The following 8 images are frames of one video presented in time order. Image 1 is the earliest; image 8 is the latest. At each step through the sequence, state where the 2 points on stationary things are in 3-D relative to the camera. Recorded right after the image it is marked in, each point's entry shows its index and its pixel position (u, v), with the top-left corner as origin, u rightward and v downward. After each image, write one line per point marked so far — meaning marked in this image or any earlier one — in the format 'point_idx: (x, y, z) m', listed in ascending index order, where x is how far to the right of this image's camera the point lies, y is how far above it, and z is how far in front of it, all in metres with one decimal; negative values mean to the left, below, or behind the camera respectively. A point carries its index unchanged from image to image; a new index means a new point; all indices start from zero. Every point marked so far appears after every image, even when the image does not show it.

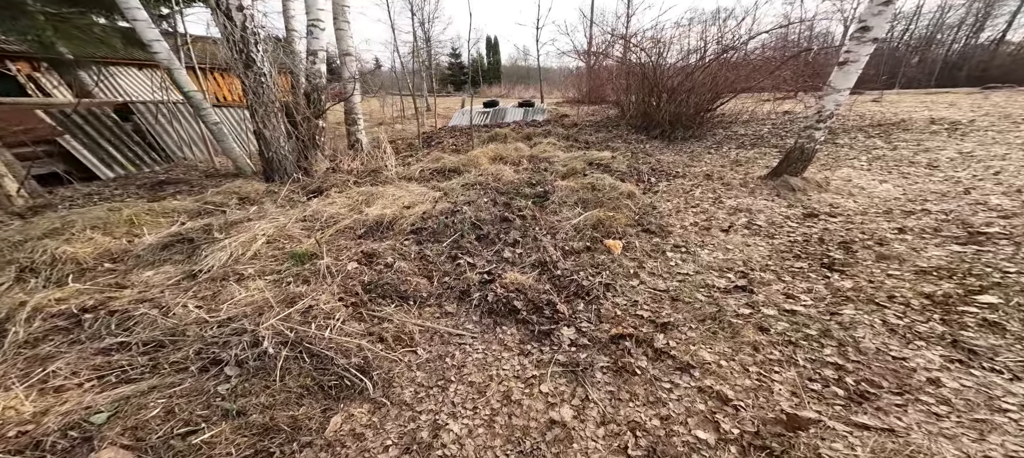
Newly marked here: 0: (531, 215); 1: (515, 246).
0: (+0.2, +0.2, +3.5) m
1: (+0.1, -0.1, +3.0) m
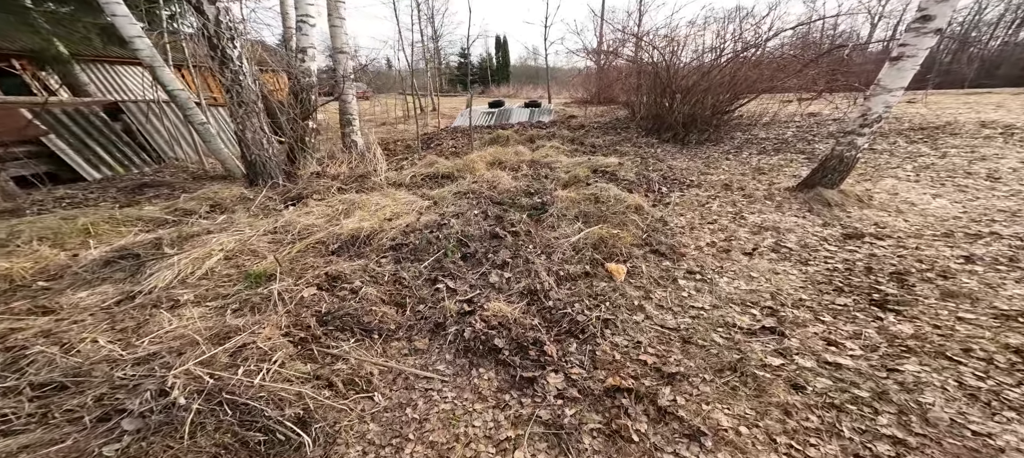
0: (+0.2, 0.0, +3.1) m
1: (0.0, -0.3, +2.6) m
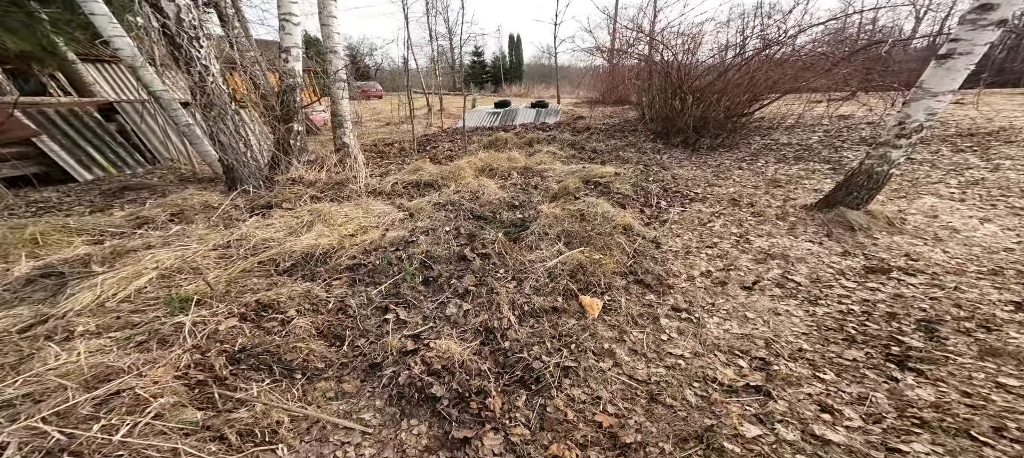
0: (-0.1, -0.2, +2.8) m
1: (-0.2, -0.5, +2.3) m
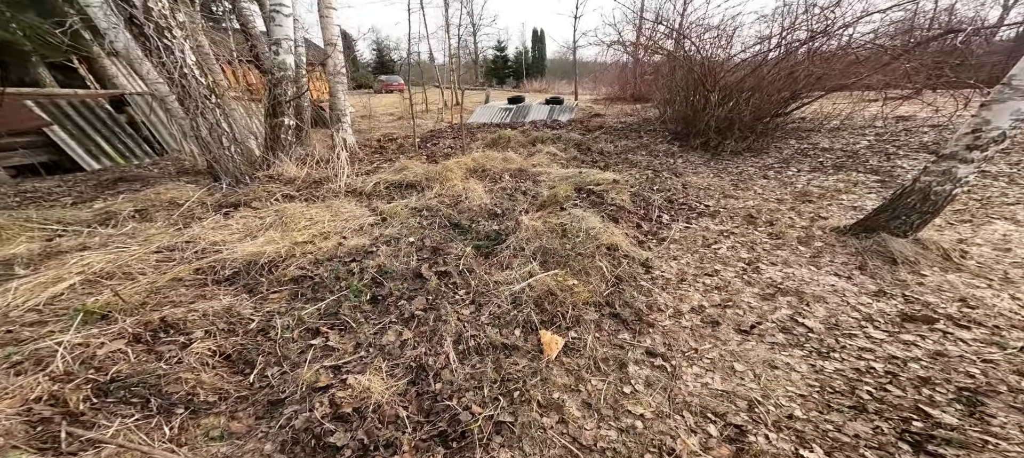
0: (-0.4, -0.3, +2.5) m
1: (-0.6, -0.6, +2.1) m
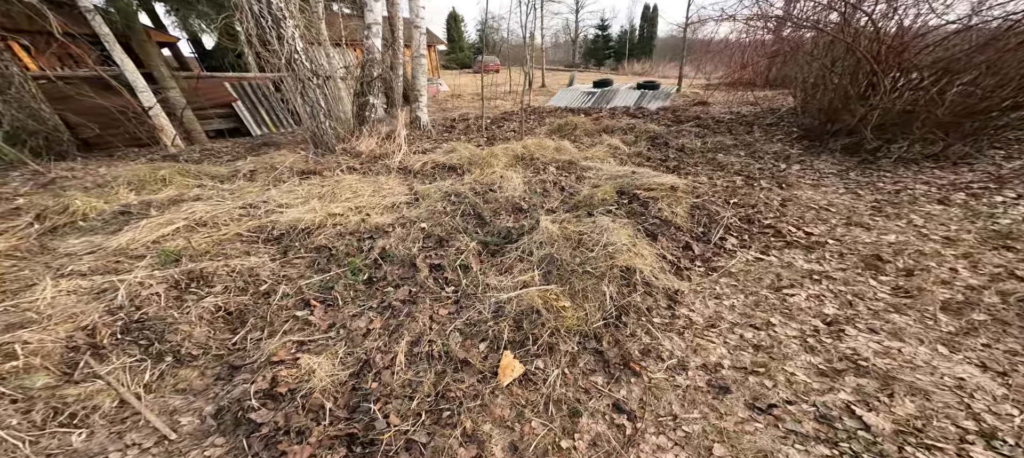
0: (-0.4, -0.2, +2.4) m
1: (-0.8, -0.5, +2.1) m
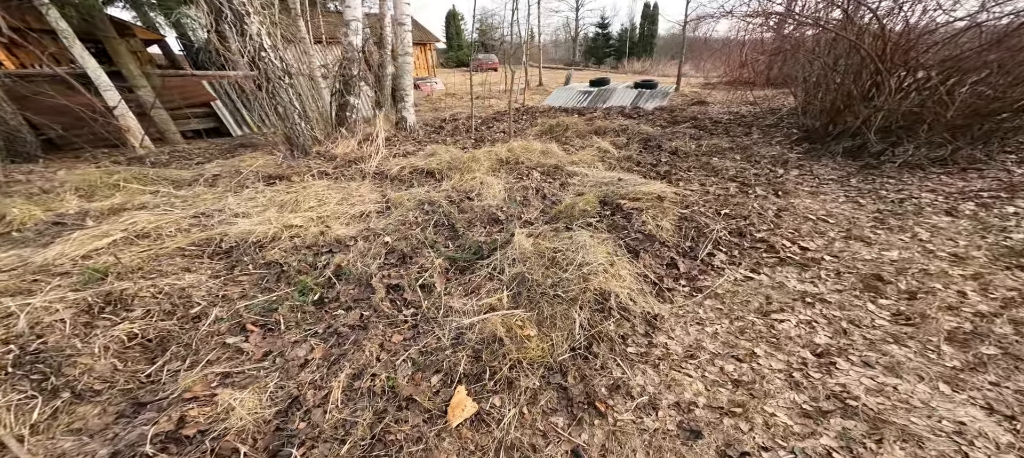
0: (-0.6, -0.3, +2.2) m
1: (-1.0, -0.6, +1.9) m
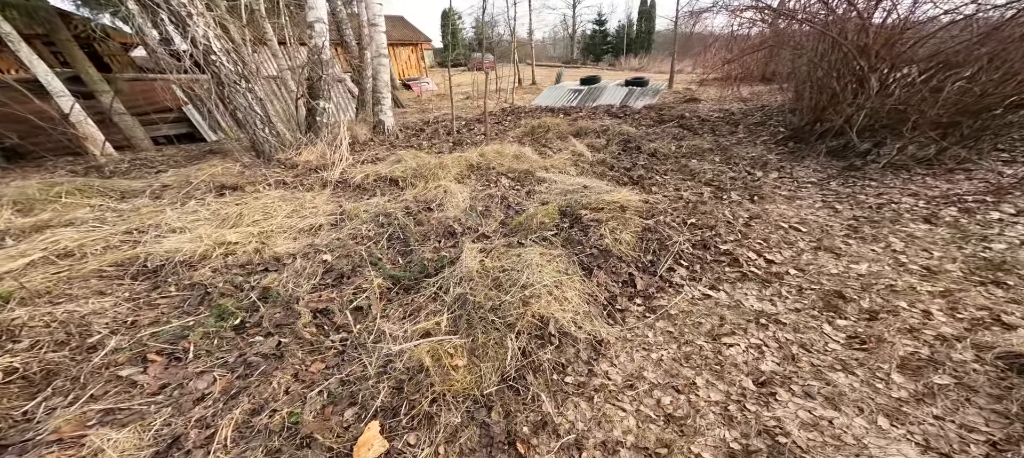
0: (-0.9, -0.4, +2.1) m
1: (-1.3, -0.7, +1.7) m
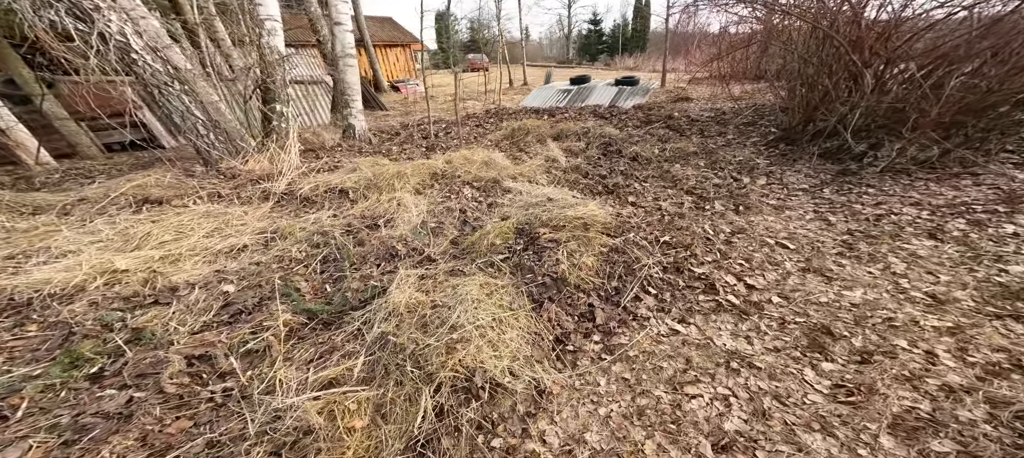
0: (-1.3, -0.6, +1.8) m
1: (-1.7, -0.9, +1.4) m
